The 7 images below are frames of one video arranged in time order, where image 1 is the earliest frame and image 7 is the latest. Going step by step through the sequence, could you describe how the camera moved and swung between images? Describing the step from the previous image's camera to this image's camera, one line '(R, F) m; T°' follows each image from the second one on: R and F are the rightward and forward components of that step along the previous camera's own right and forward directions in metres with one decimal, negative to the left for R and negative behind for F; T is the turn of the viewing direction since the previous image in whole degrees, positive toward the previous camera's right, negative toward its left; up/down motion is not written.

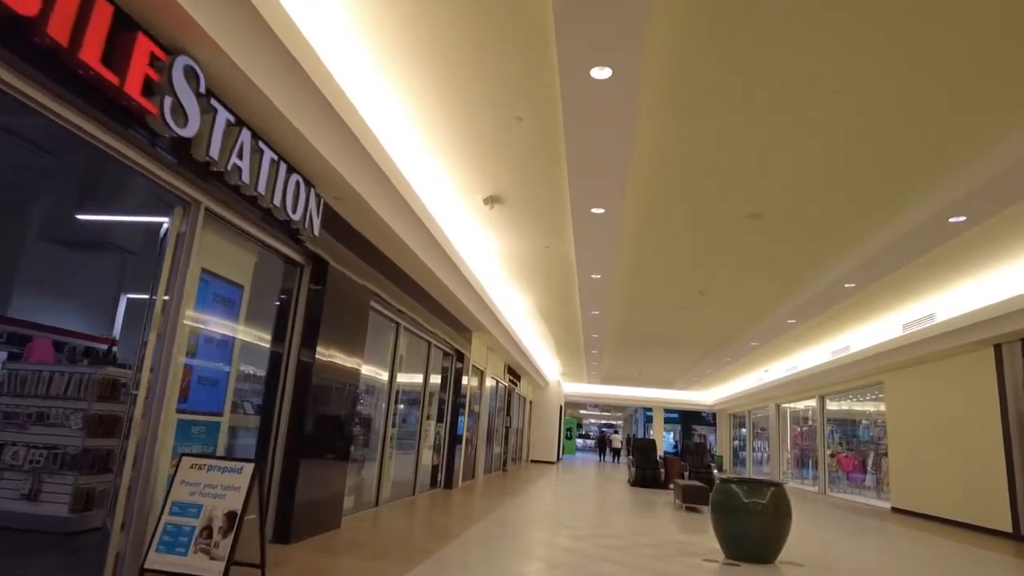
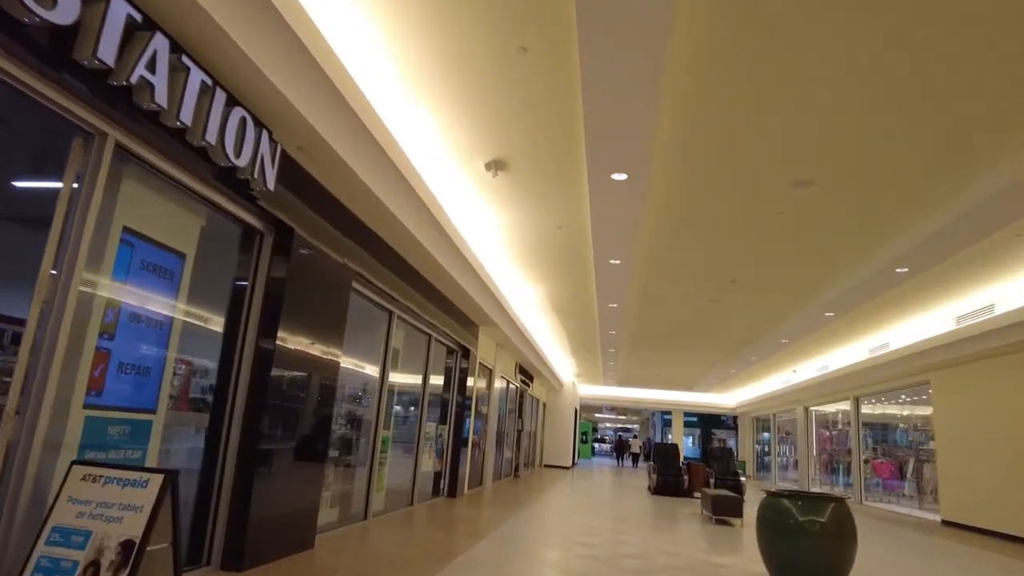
(+0.1, +0.8) m; -1°
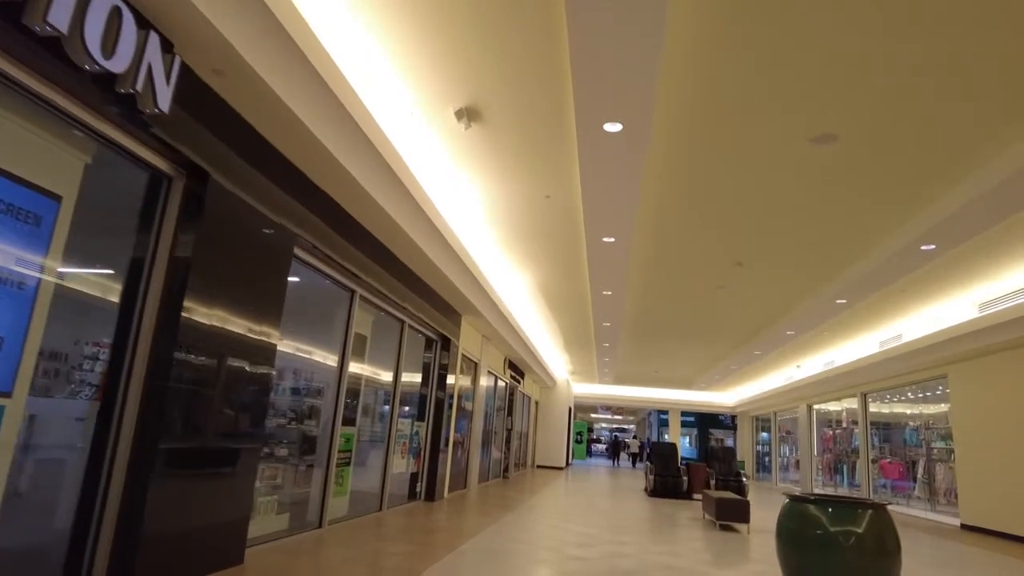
(+0.1, +0.7) m; 0°
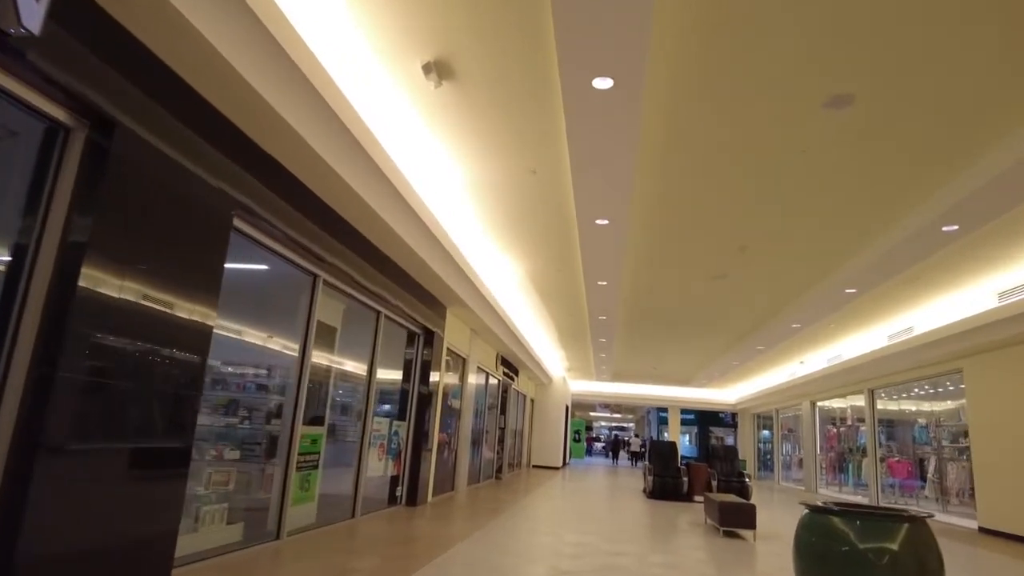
(+0.1, +0.5) m; 0°
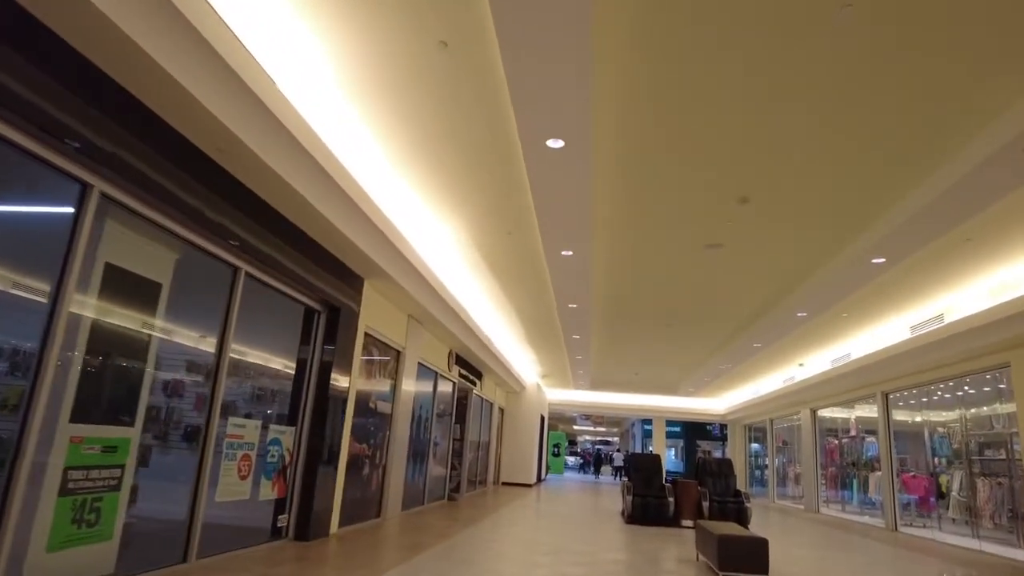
(+0.4, +1.7) m; +1°
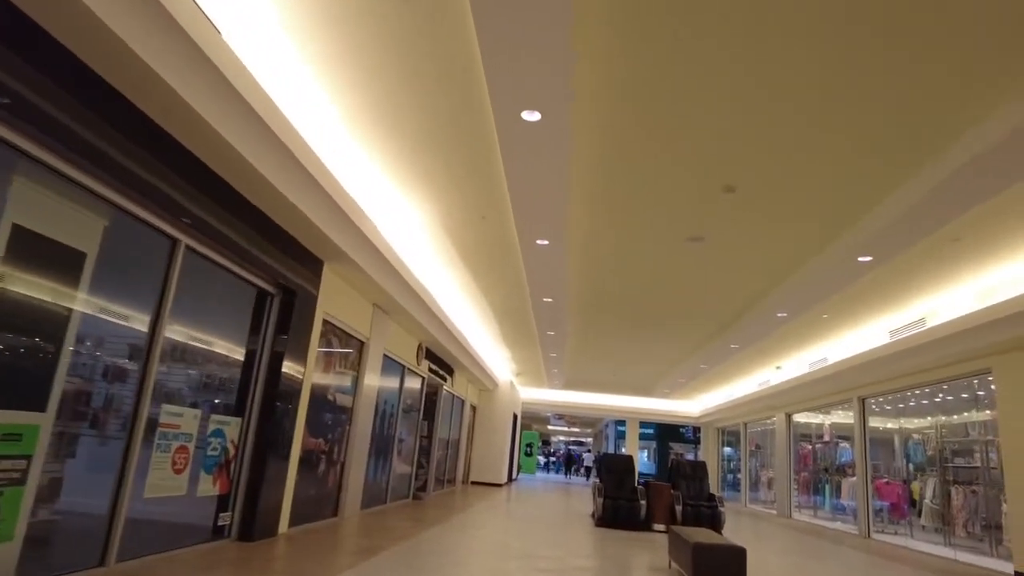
(+0.1, +0.3) m; +2°
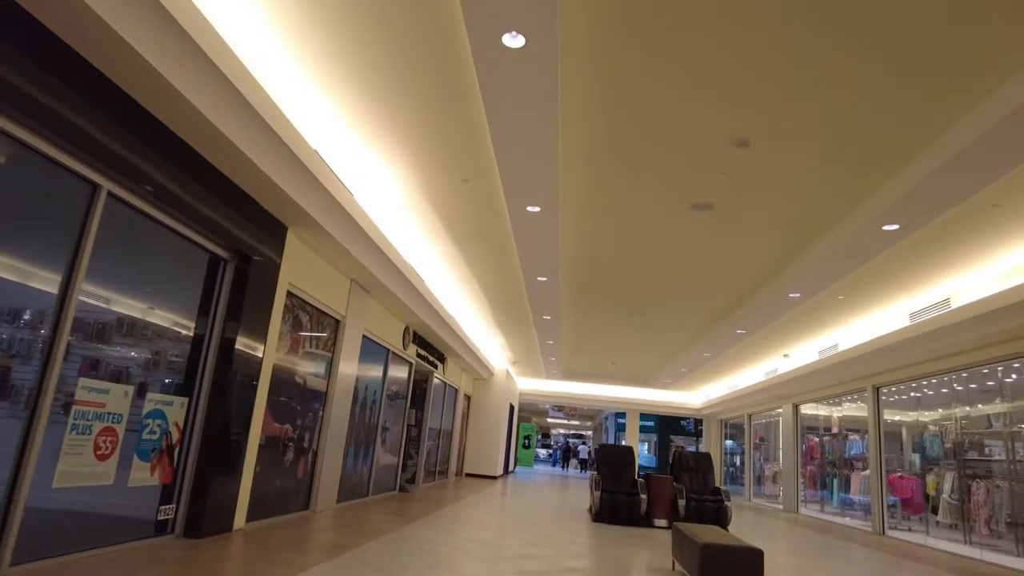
(+0.1, +0.6) m; 0°
